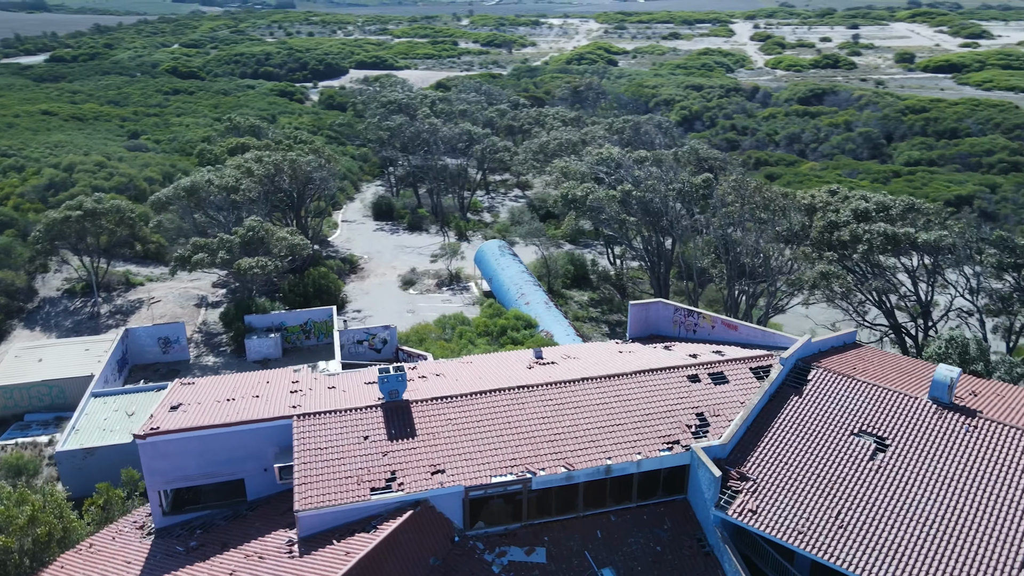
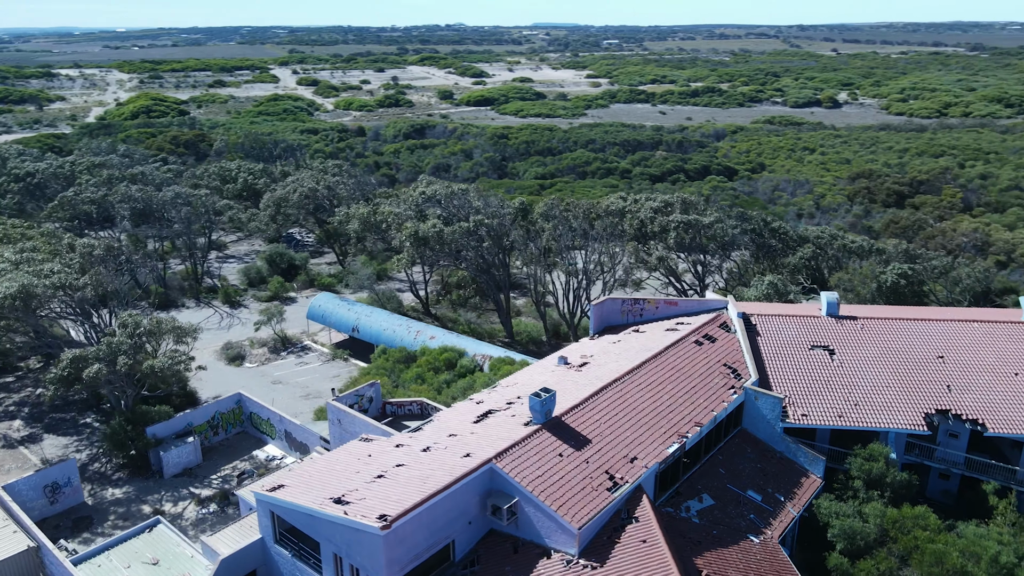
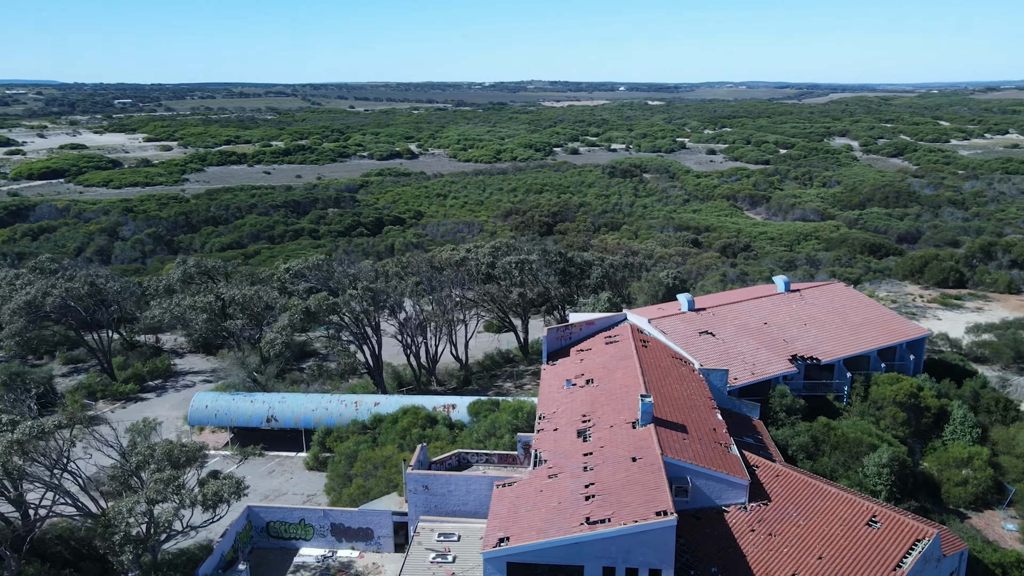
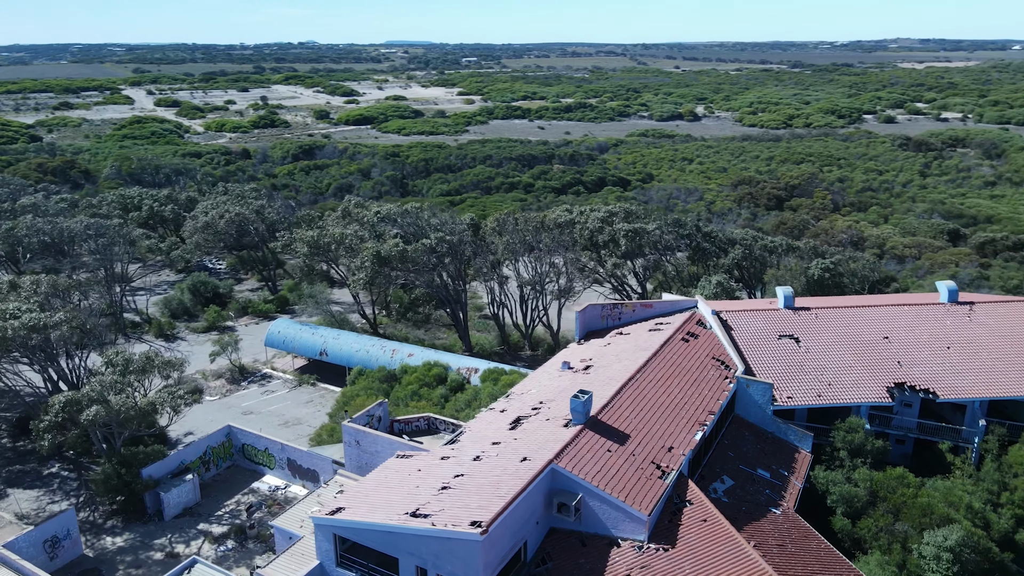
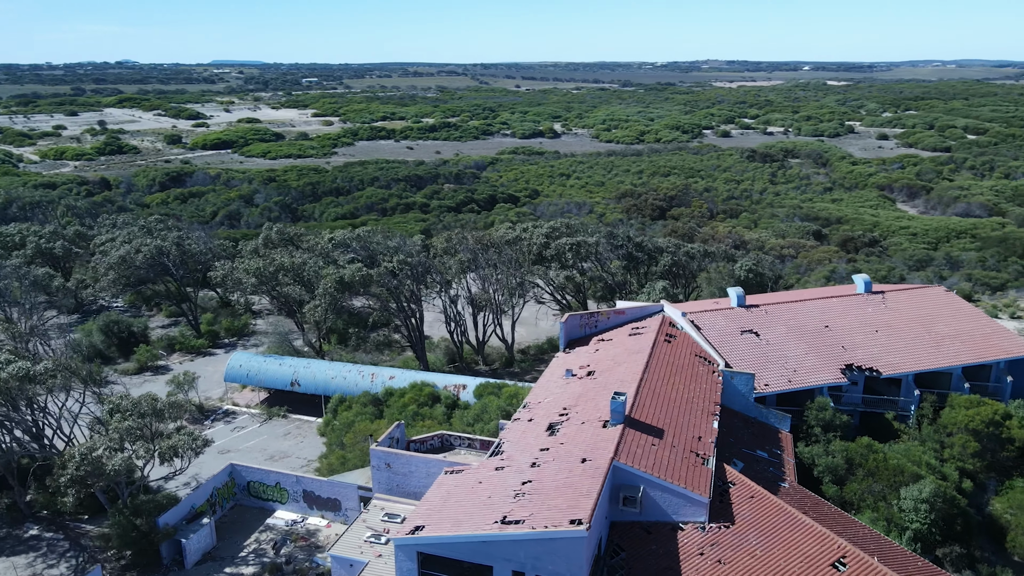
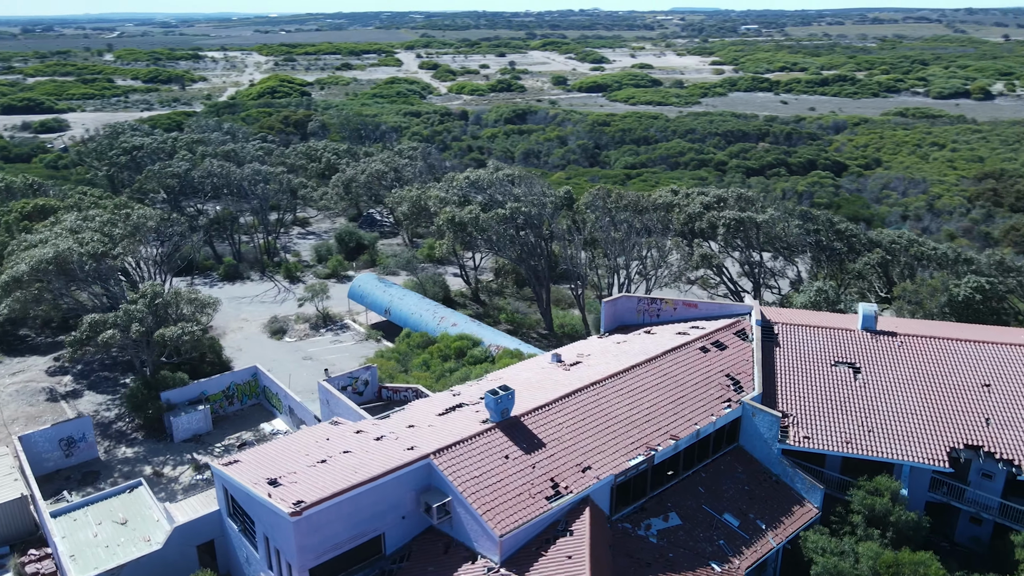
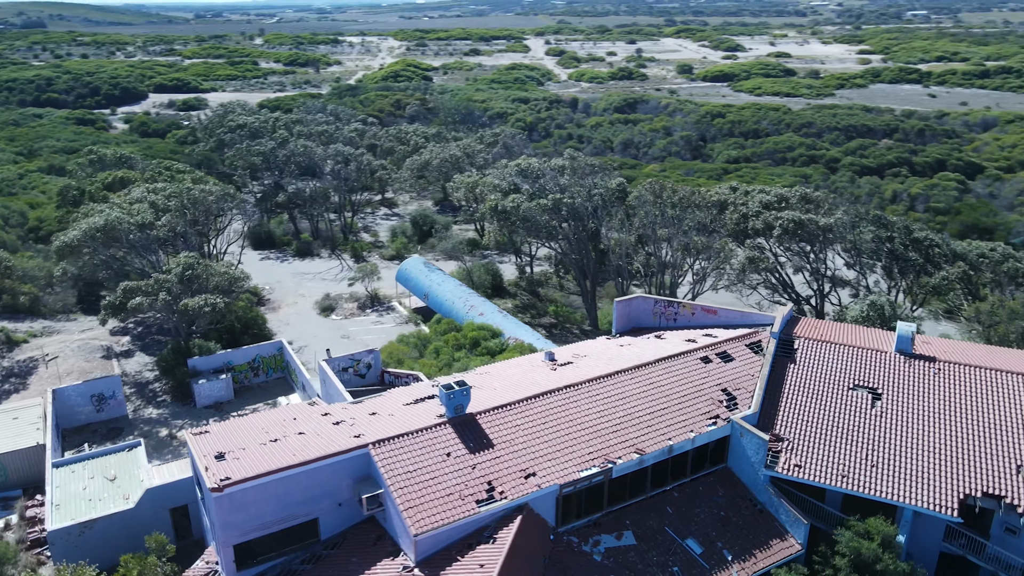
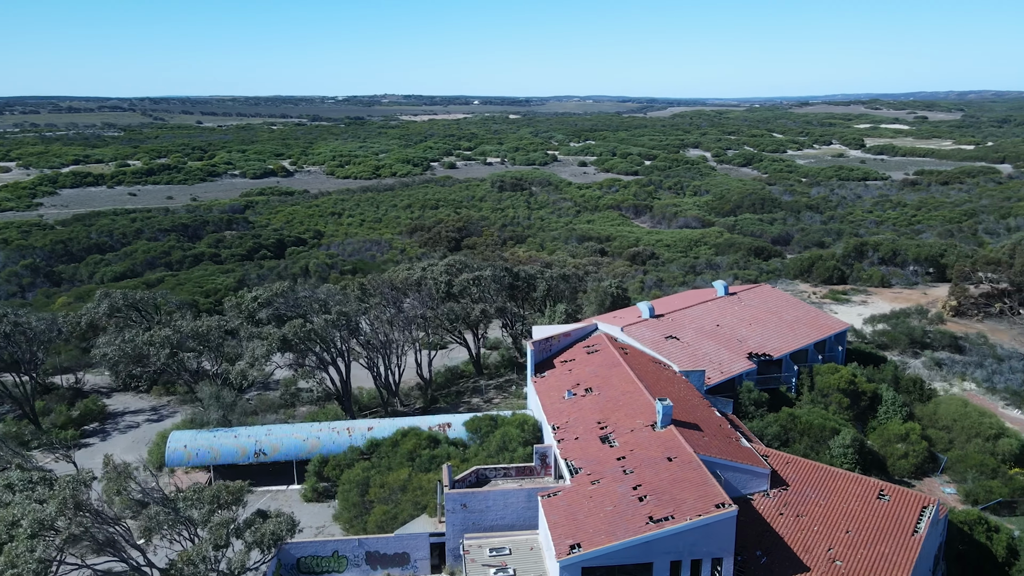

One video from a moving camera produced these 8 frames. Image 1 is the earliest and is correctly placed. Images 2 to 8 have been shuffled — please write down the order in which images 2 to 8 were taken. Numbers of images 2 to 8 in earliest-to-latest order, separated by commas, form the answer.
7, 6, 2, 4, 5, 3, 8
